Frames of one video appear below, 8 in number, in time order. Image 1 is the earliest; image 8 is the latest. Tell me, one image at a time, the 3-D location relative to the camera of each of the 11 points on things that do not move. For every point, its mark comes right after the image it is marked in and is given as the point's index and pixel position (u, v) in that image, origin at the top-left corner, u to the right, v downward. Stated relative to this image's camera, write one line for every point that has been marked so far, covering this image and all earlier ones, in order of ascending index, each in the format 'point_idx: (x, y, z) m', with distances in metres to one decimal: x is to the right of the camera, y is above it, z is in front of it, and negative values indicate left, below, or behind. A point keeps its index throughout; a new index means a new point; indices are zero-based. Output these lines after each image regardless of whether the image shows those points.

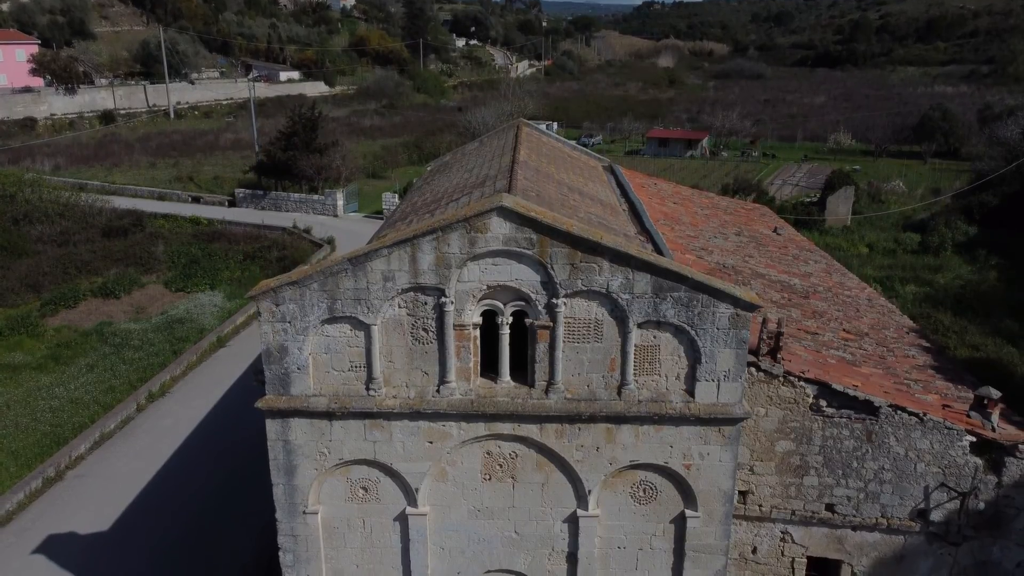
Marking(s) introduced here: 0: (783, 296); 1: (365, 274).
0: (+4.0, -0.1, +12.0) m
1: (-1.4, +0.1, +7.4) m
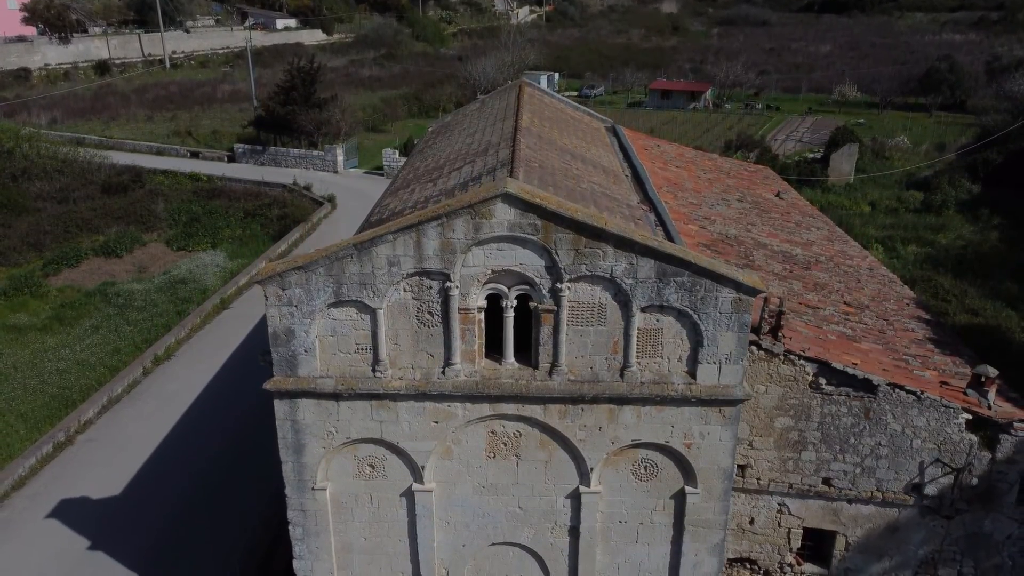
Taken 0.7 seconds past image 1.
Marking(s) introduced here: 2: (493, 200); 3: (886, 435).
0: (+4.1, +0.3, +12.1) m
1: (-1.3, +0.3, +7.5) m
2: (-0.2, +0.8, +7.2) m
3: (+4.1, -1.6, +8.9) m
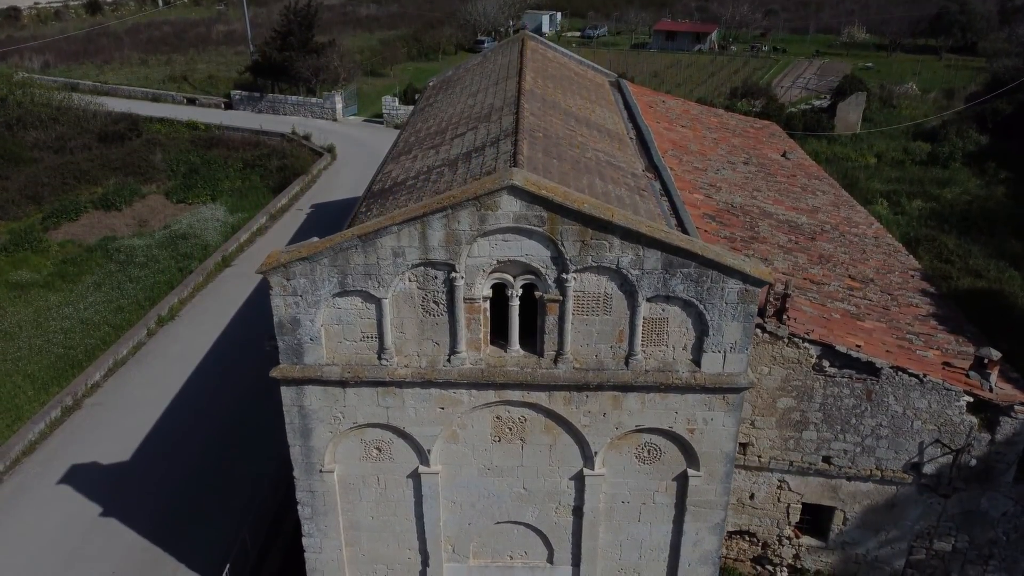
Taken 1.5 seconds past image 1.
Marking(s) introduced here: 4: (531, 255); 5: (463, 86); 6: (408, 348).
0: (+4.1, +0.8, +12.0) m
1: (-1.3, +0.3, +7.4) m
2: (-0.1, +0.8, +7.1) m
3: (+4.2, -1.4, +9.0) m
4: (+0.2, +0.3, +7.5) m
5: (-1.1, +4.4, +17.4) m
6: (-1.0, -0.6, +7.9) m
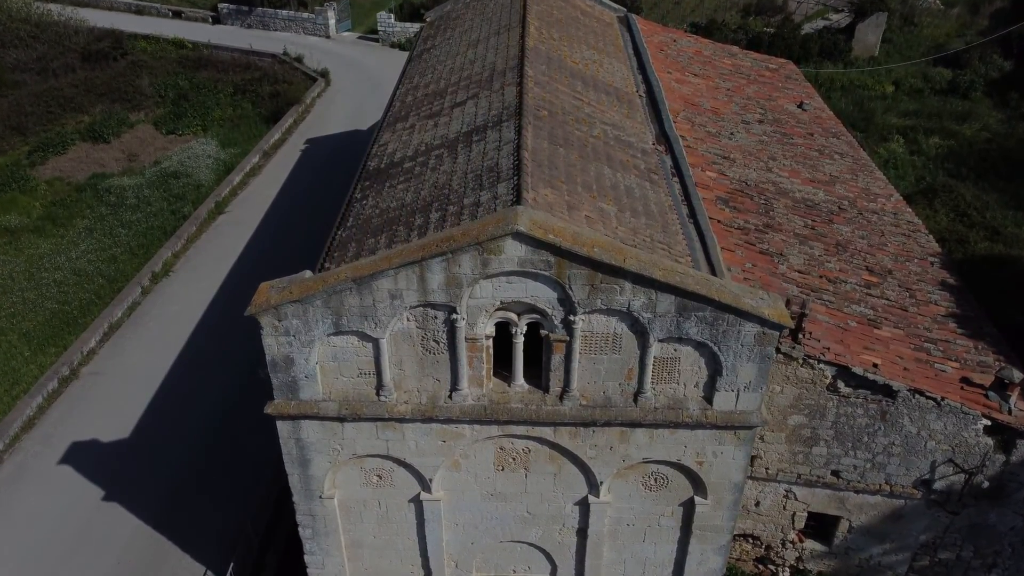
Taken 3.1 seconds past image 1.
0: (+4.2, +0.9, +11.5) m
1: (-1.2, 0.0, +7.0) m
2: (-0.1, +0.4, +6.6) m
3: (+4.2, -1.6, +8.8) m
4: (+0.2, -0.1, +7.0) m
5: (-1.0, +5.2, +16.4) m
6: (-1.0, -0.9, +7.6) m
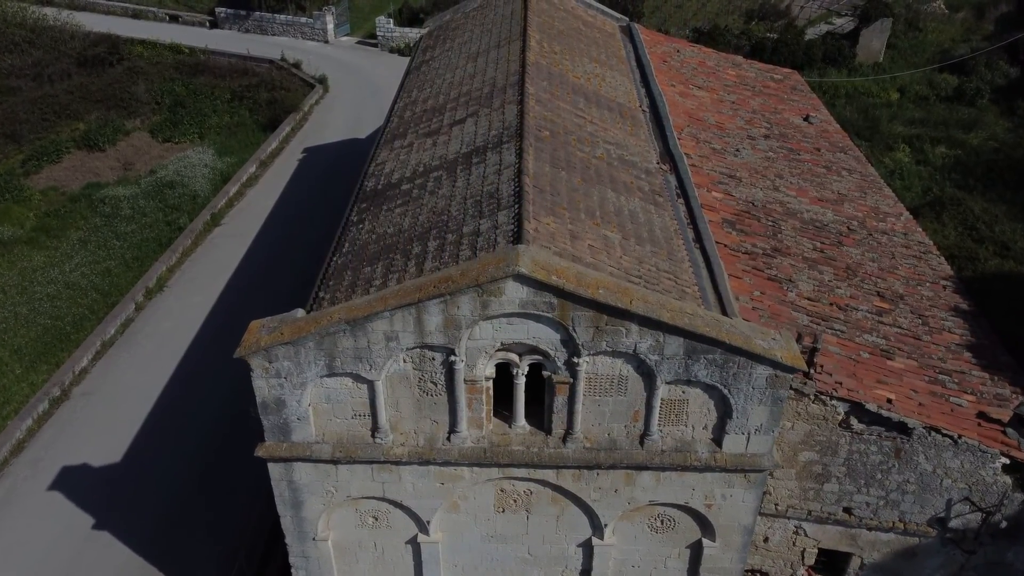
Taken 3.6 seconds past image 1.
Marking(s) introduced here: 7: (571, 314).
0: (+4.2, +0.6, +11.2) m
1: (-1.2, -0.4, +6.7) m
2: (-0.1, +0.1, +6.3) m
3: (+4.2, -1.9, +8.5) m
4: (+0.2, -0.4, +6.7) m
5: (-1.0, +4.9, +16.1) m
6: (-1.0, -1.2, +7.3) m
7: (+0.5, -0.2, +6.5) m
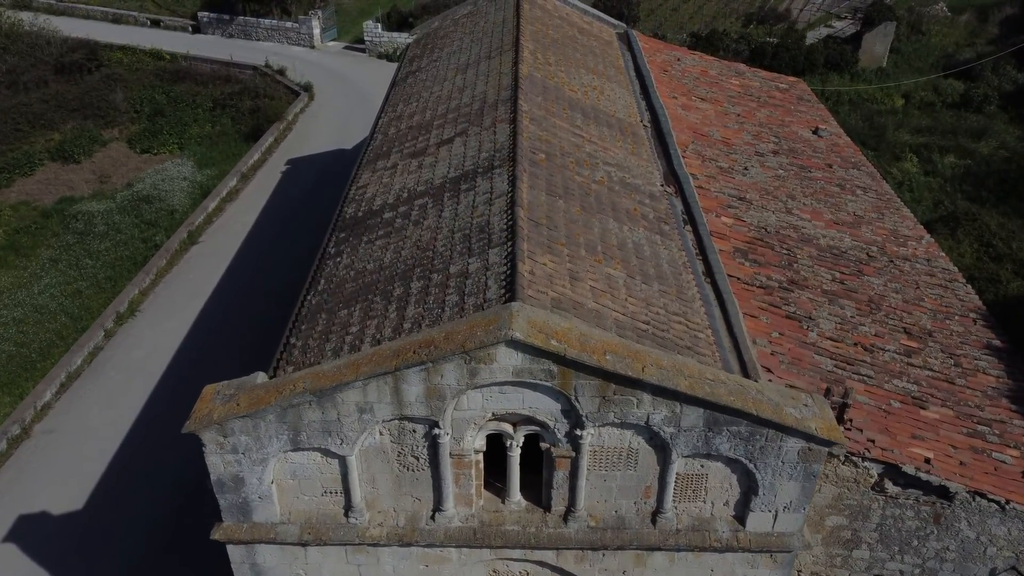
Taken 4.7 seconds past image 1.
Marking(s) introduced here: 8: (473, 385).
0: (+4.1, +0.2, +10.3) m
1: (-1.3, -0.8, +5.7) m
2: (-0.1, -0.4, +5.4) m
3: (+4.2, -2.4, +7.6) m
4: (+0.2, -0.9, +5.8) m
5: (-1.2, +4.5, +15.1) m
6: (-1.0, -1.7, +6.4) m
7: (+0.4, -0.7, +5.6) m
8: (-0.3, -0.7, +5.6) m
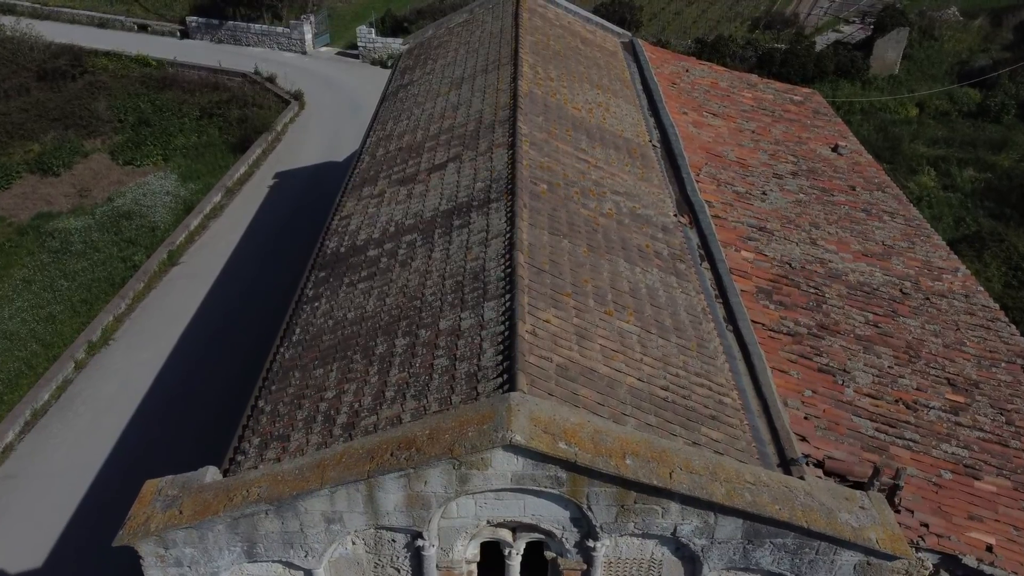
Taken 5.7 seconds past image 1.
0: (+4.1, -0.3, +9.3) m
1: (-1.3, -1.3, +4.8) m
2: (-0.1, -0.9, +4.4) m
3: (+4.2, -2.9, +6.6) m
4: (+0.2, -1.4, +4.8) m
5: (-1.2, +4.0, +14.2) m
6: (-1.0, -2.2, +5.4) m
7: (+0.4, -1.2, +4.6) m
8: (-0.3, -1.2, +4.6) m
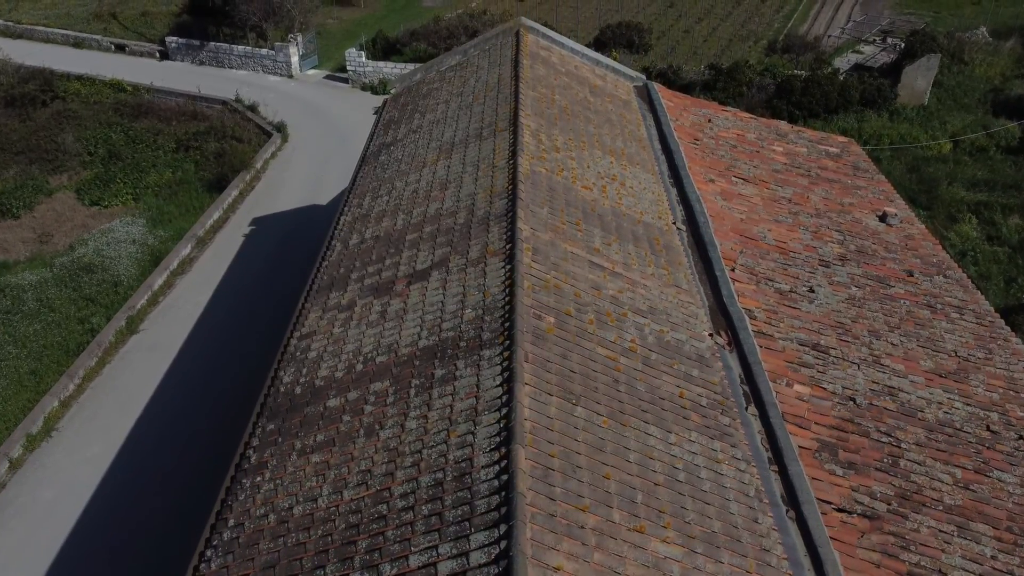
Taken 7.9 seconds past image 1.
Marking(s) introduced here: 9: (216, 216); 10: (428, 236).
0: (+4.1, -1.7, +7.4) m
1: (-1.3, -2.7, +2.9) m
2: (-0.1, -2.3, +2.5) m
3: (+4.2, -4.3, +4.7) m
4: (+0.1, -2.8, +3.0) m
5: (-1.2, +2.6, +12.3) m
6: (-1.0, -3.6, +3.5) m
7: (+0.4, -2.5, +2.7) m
8: (-0.3, -2.6, +2.8) m
9: (-7.3, +1.8, +19.9) m
10: (-0.9, +0.6, +8.9) m
